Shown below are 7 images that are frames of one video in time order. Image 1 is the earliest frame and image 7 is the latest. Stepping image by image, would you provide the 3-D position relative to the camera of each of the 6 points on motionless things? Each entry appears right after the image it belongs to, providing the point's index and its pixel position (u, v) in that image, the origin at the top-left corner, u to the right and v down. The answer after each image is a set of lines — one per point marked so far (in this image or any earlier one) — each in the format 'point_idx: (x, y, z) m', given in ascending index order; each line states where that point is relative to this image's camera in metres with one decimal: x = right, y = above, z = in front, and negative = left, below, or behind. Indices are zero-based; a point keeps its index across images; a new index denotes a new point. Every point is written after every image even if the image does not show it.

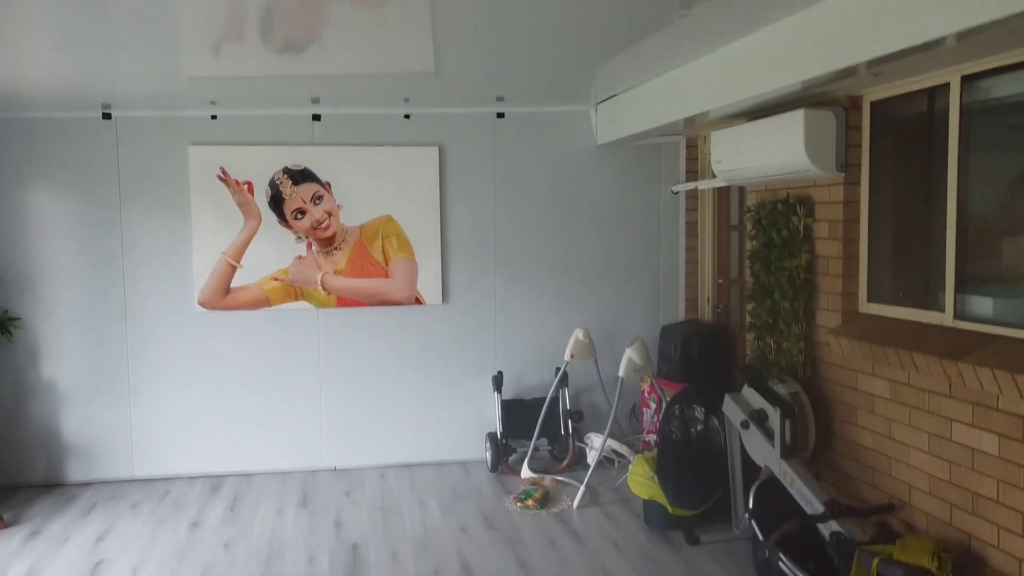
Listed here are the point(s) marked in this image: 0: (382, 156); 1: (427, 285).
0: (-1.0, +1.0, +3.7) m
1: (-0.7, 0.0, +3.7) m
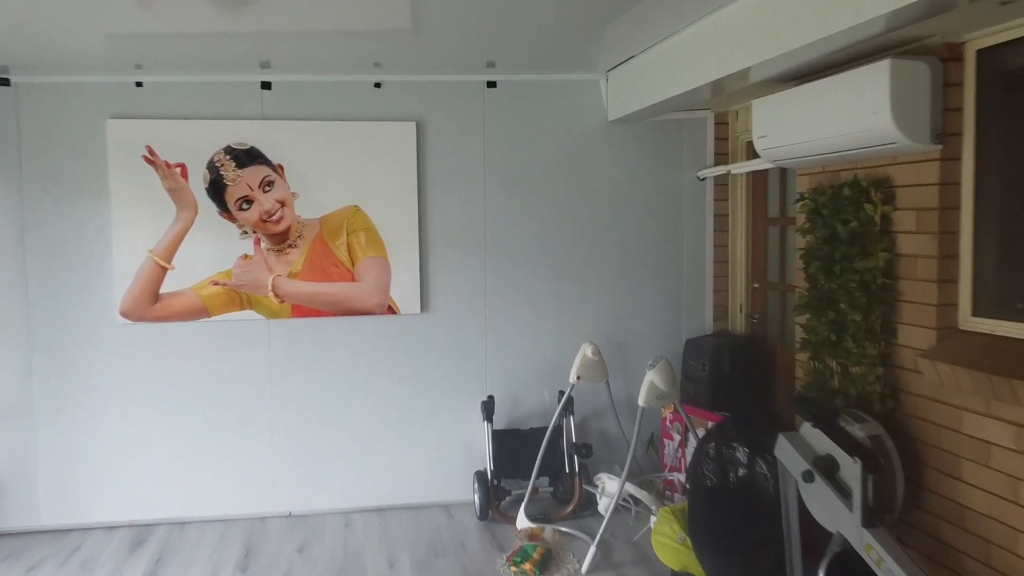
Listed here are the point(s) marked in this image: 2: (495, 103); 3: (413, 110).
0: (-1.1, +1.0, +3.0) m
1: (-0.7, 0.0, +3.1) m
2: (-0.1, +1.2, +3.2) m
3: (-0.6, +1.2, +3.1) m
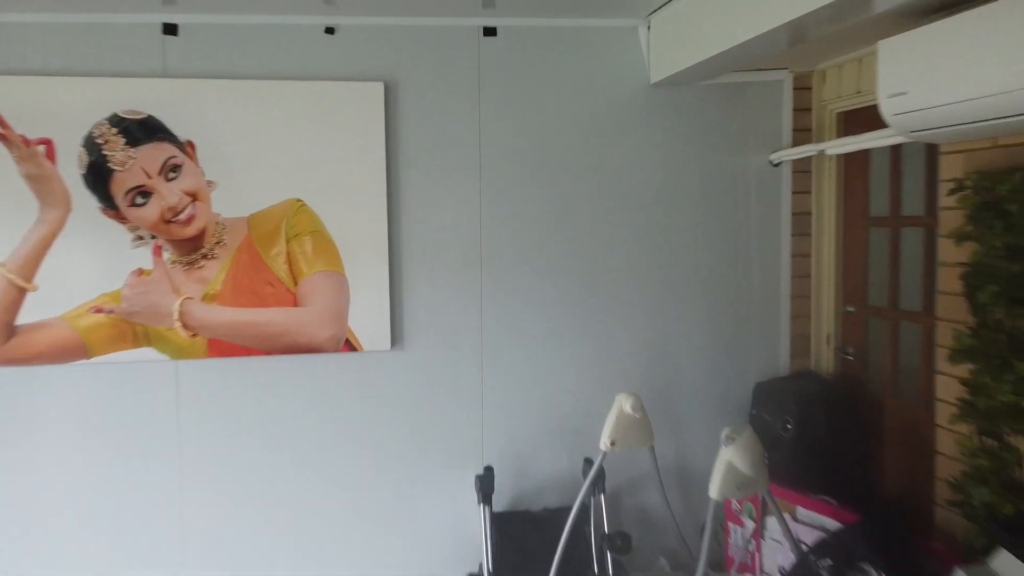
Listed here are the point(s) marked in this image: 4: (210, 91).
0: (-1.0, +0.9, +2.1) m
1: (-0.7, -0.2, +2.2) m
2: (-0.1, +1.1, +2.3) m
3: (-0.6, +1.0, +2.2) m
4: (-1.4, +0.9, +2.1) m
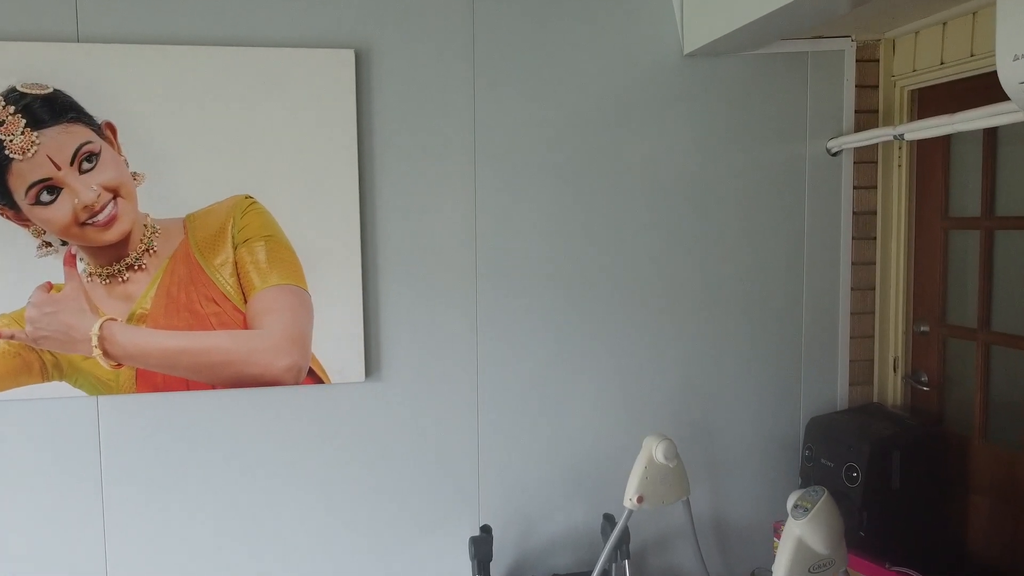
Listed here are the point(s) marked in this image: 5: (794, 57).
0: (-1.0, +0.8, +1.7) m
1: (-0.7, -0.2, +1.8) m
2: (-0.1, +1.1, +1.9) m
3: (-0.6, +1.0, +1.8) m
4: (-1.3, +0.8, +1.7) m
5: (+1.2, +1.0, +2.0) m
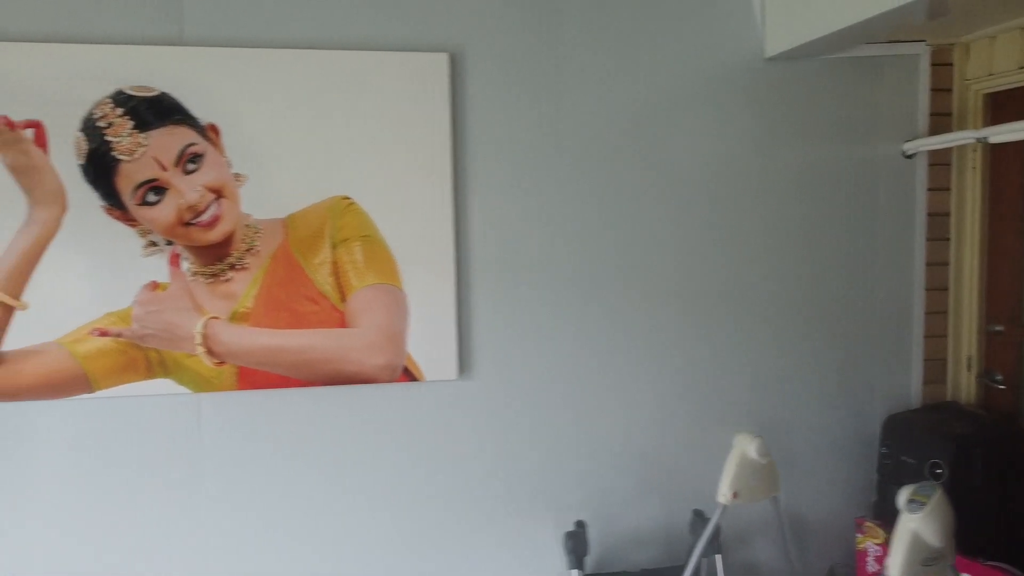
0: (-0.7, +0.8, +1.7) m
1: (-0.3, -0.2, +1.8) m
2: (+0.3, +1.1, +1.9) m
3: (-0.3, +1.0, +1.8) m
4: (-1.0, +0.8, +1.7) m
5: (+1.5, +1.0, +2.0) m
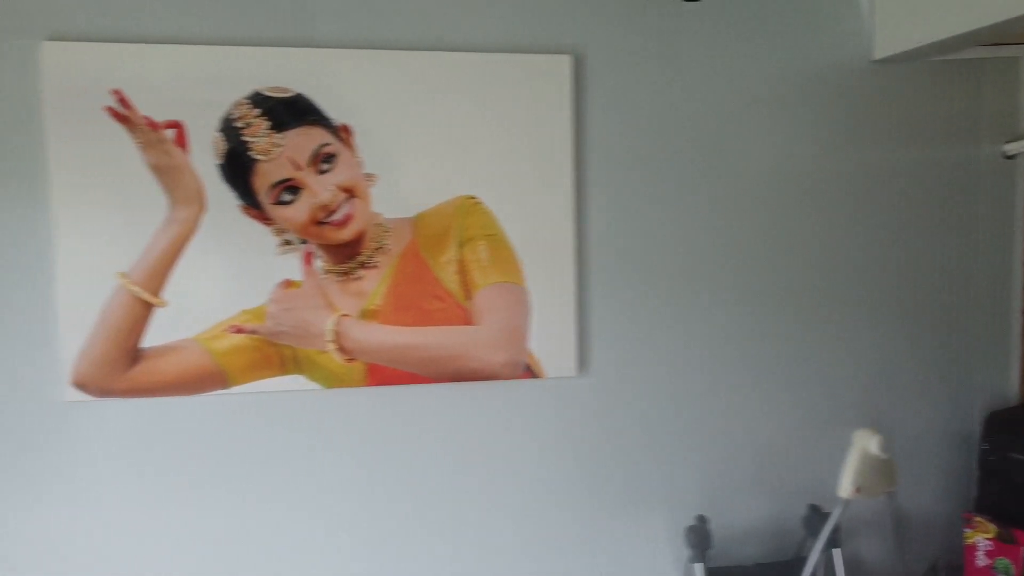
0: (-0.2, +0.8, +1.8) m
1: (+0.1, -0.2, +1.8) m
2: (+0.7, +1.1, +1.9) m
3: (+0.2, +1.0, +1.8) m
4: (-0.5, +0.8, +1.7) m
5: (+2.0, +1.0, +2.1) m
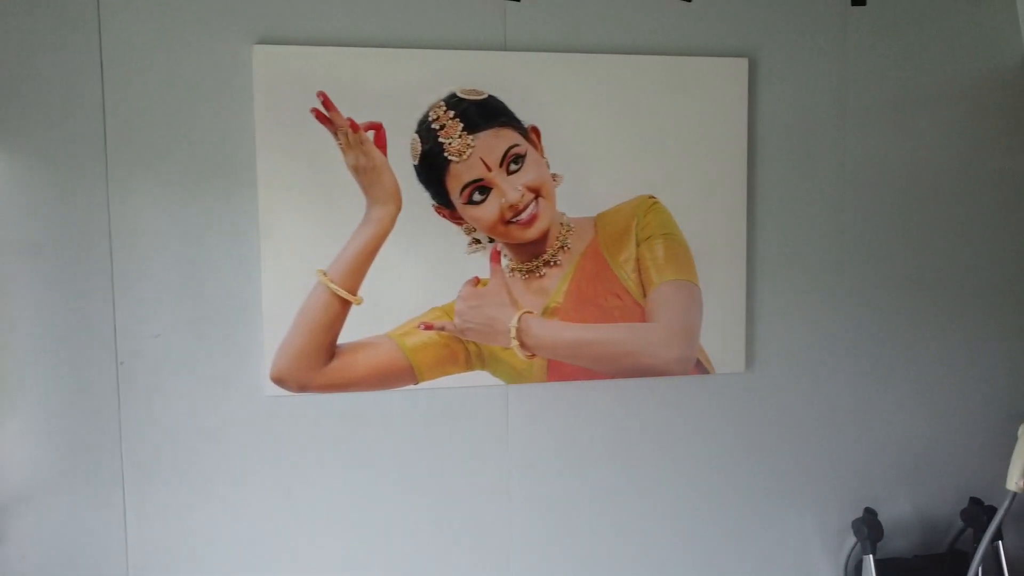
0: (+0.5, +0.8, +1.8) m
1: (+0.8, -0.2, +1.9) m
2: (+1.4, +1.1, +2.0) m
3: (+0.9, +1.0, +1.9) m
4: (+0.2, +0.8, +1.8) m
5: (+2.7, +1.0, +2.1) m
